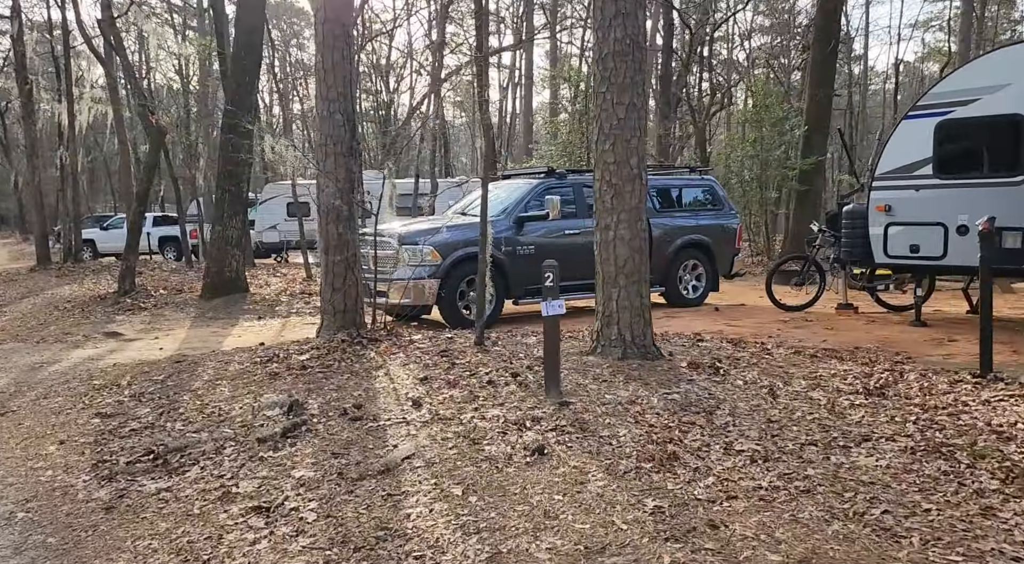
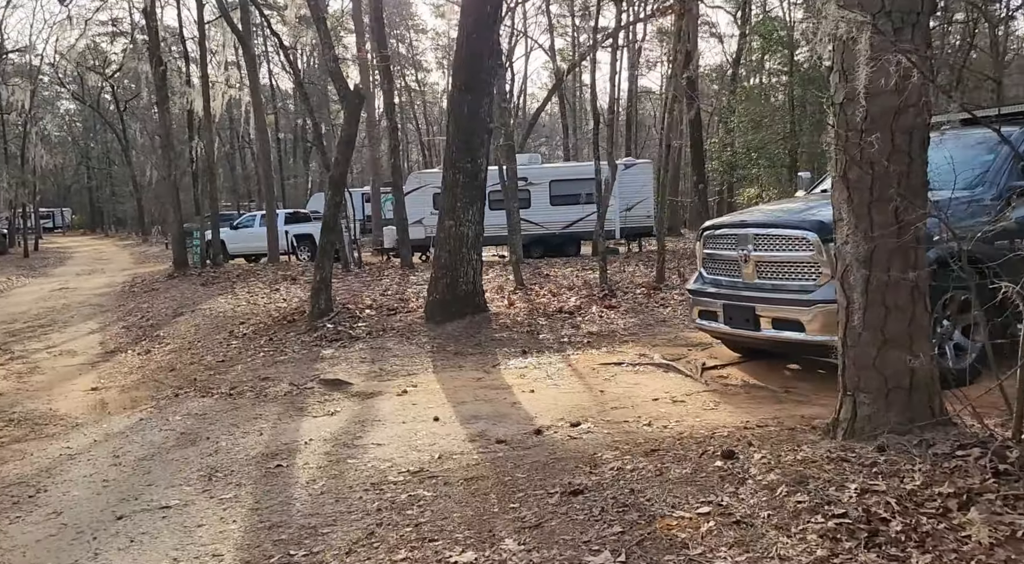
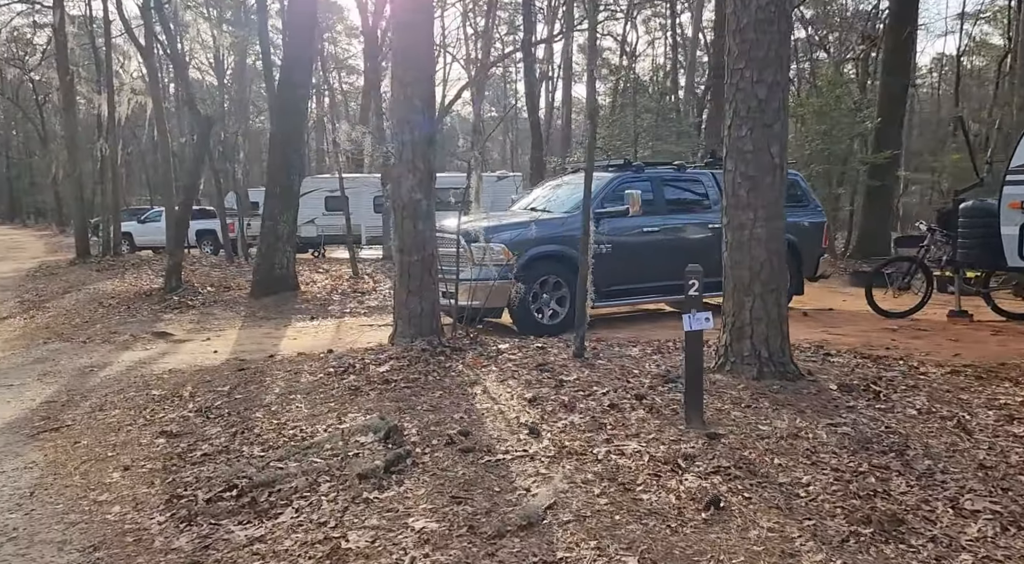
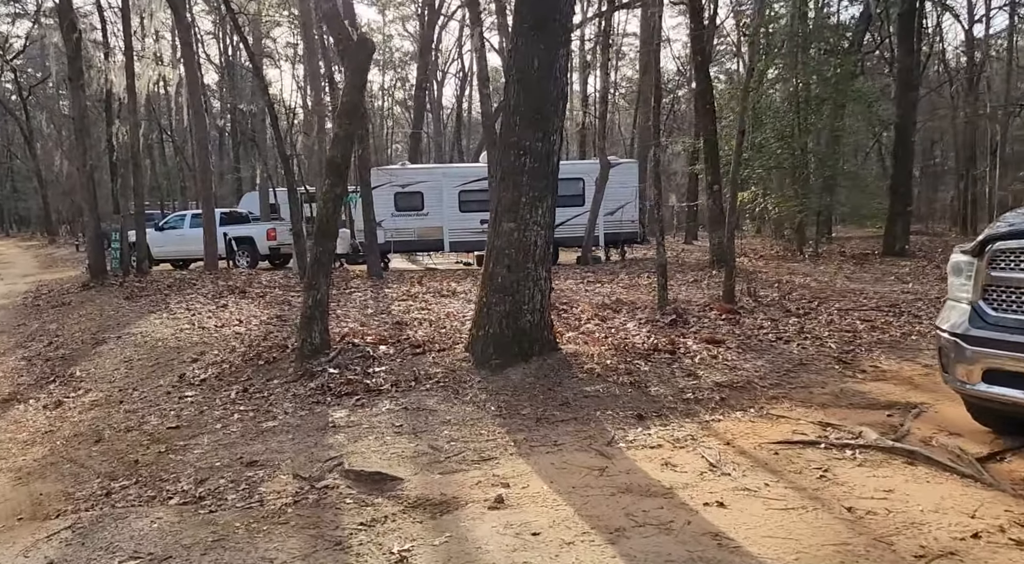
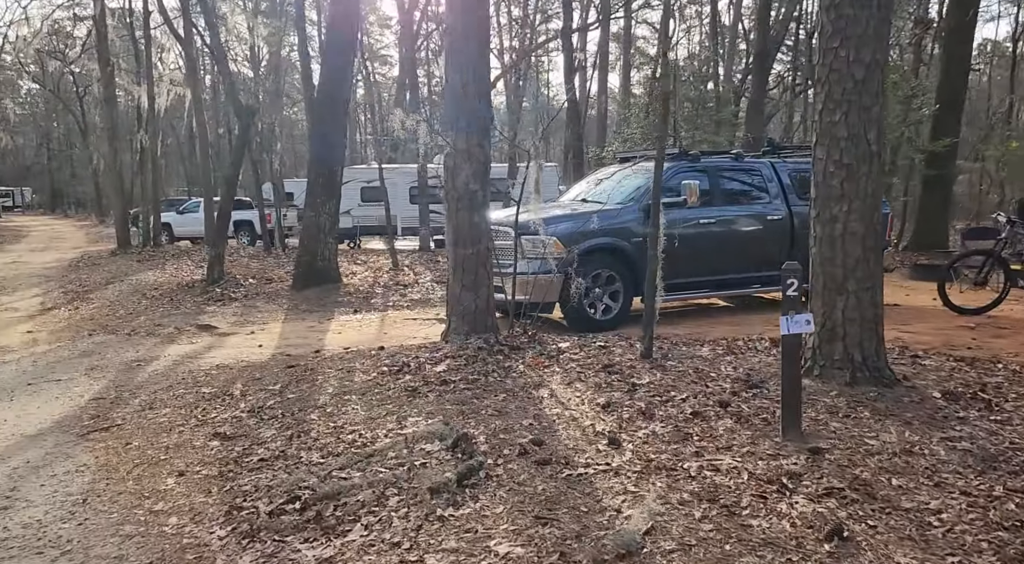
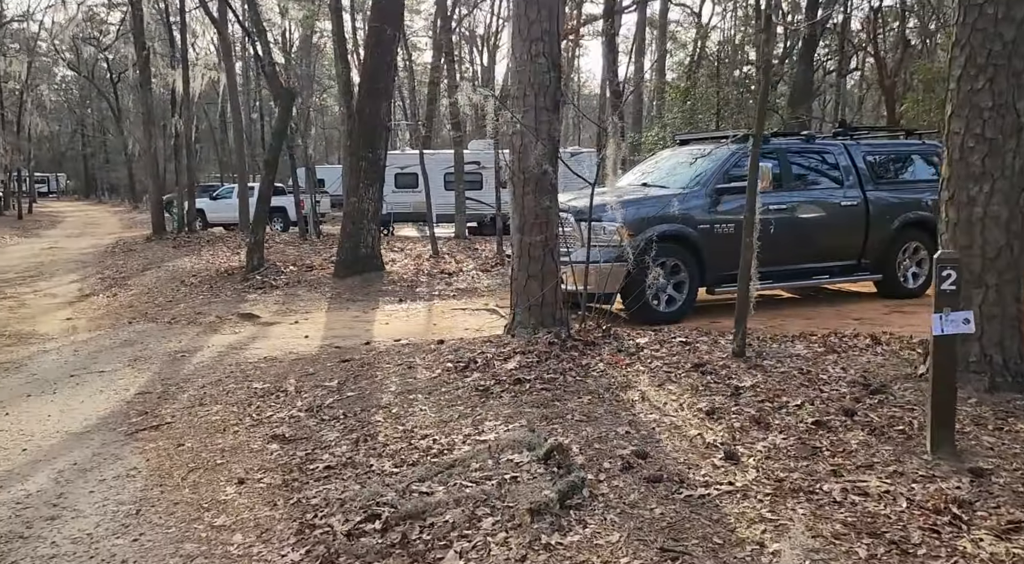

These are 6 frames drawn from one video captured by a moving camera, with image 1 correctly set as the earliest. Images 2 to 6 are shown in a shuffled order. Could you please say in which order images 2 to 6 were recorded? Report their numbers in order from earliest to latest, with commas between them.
3, 5, 6, 2, 4
